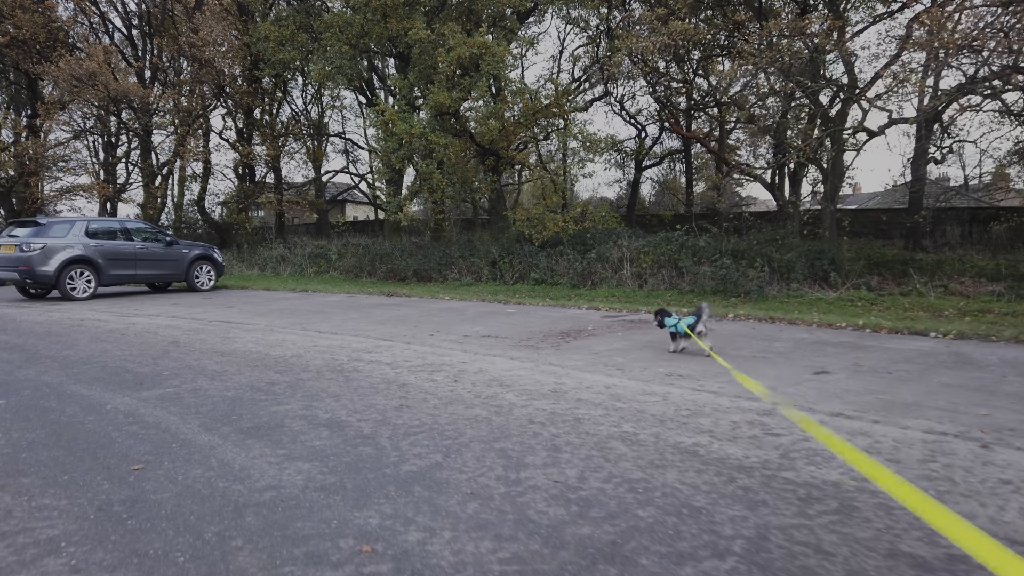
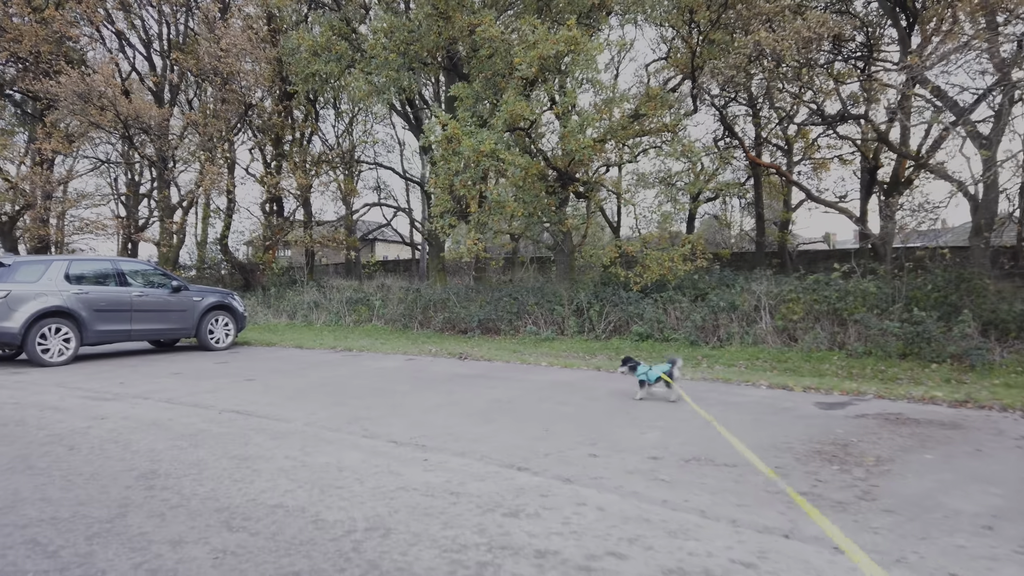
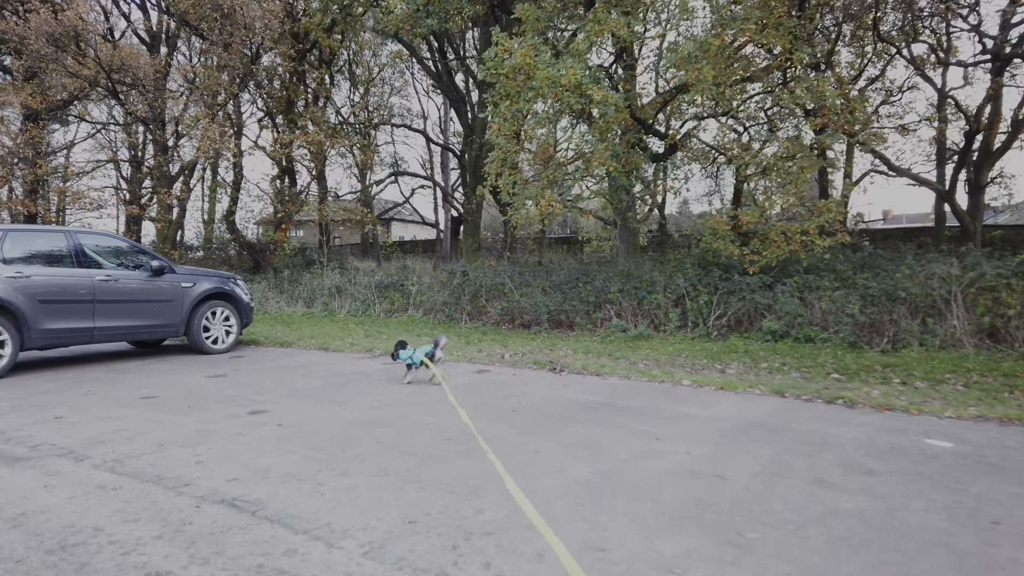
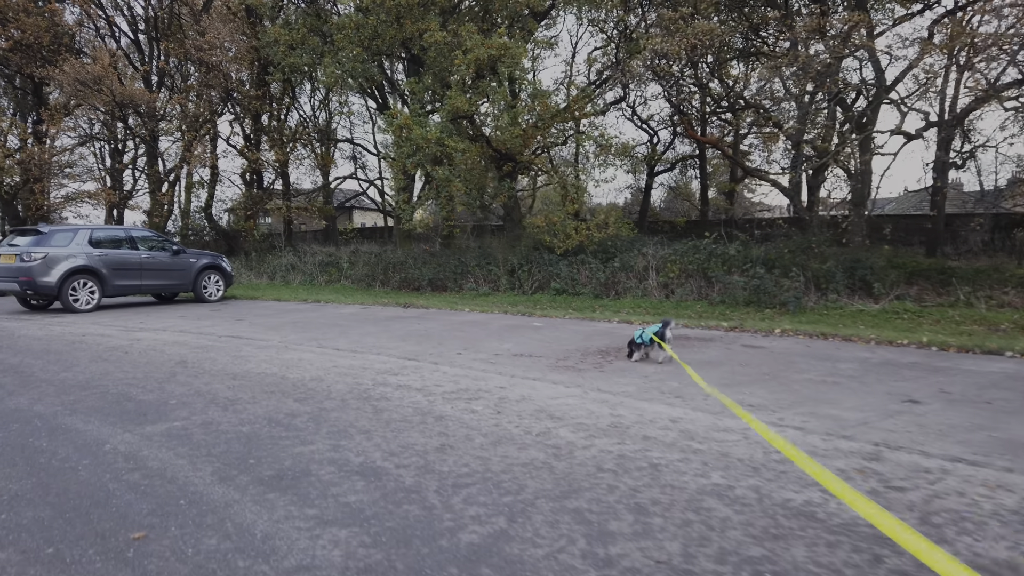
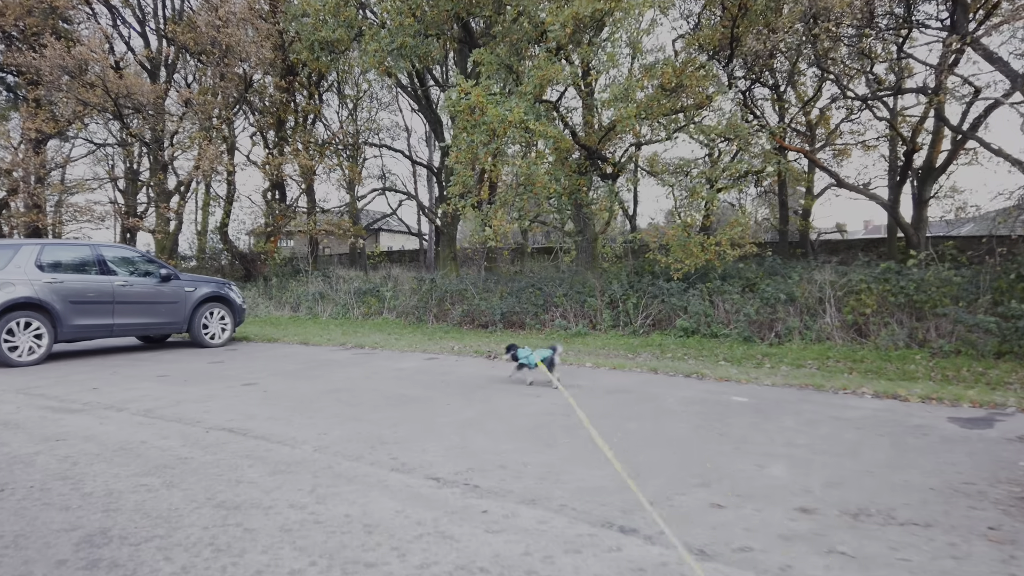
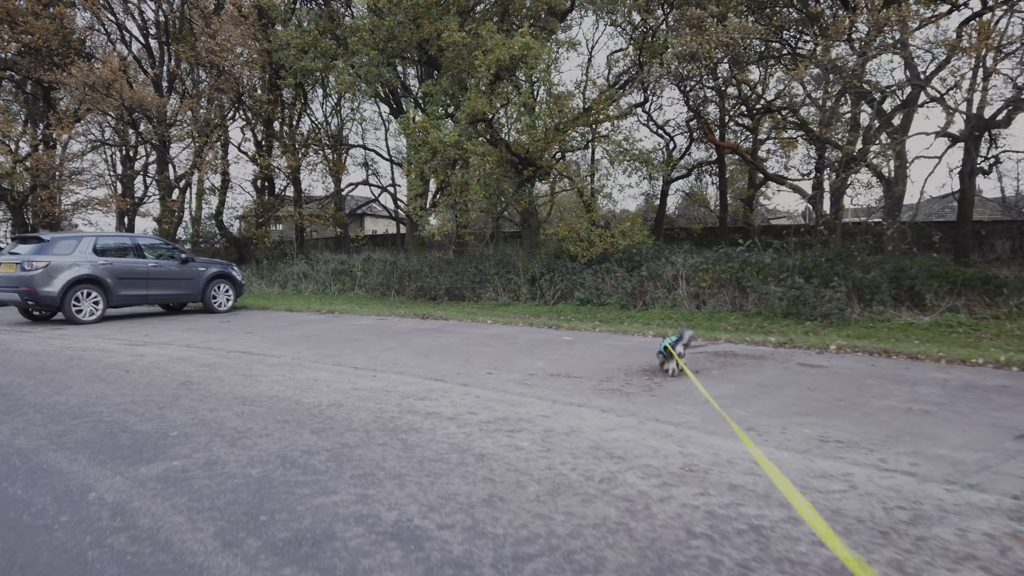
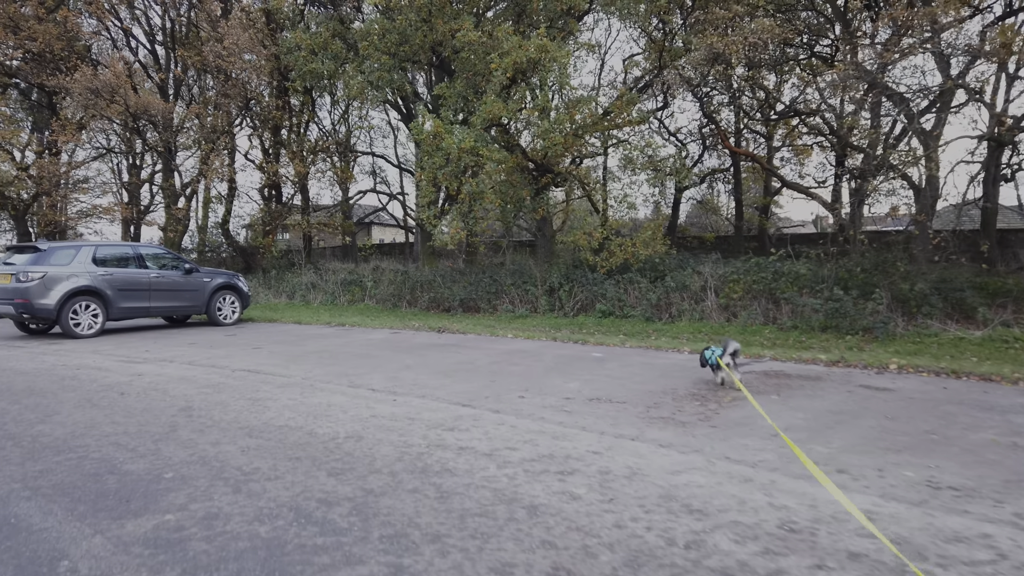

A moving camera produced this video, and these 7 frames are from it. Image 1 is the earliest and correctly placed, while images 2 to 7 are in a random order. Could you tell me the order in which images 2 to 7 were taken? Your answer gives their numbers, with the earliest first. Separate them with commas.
4, 6, 7, 2, 5, 3
